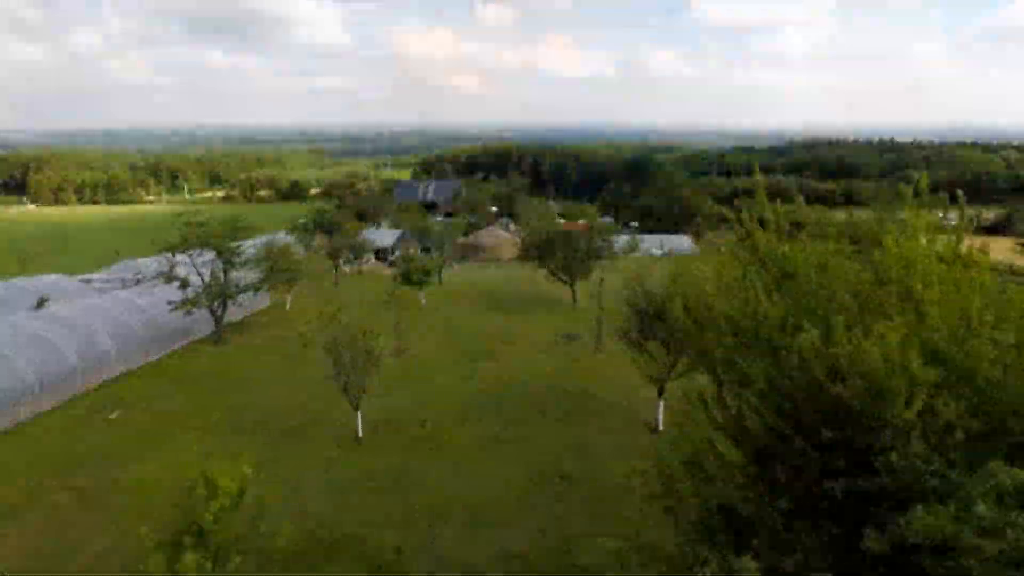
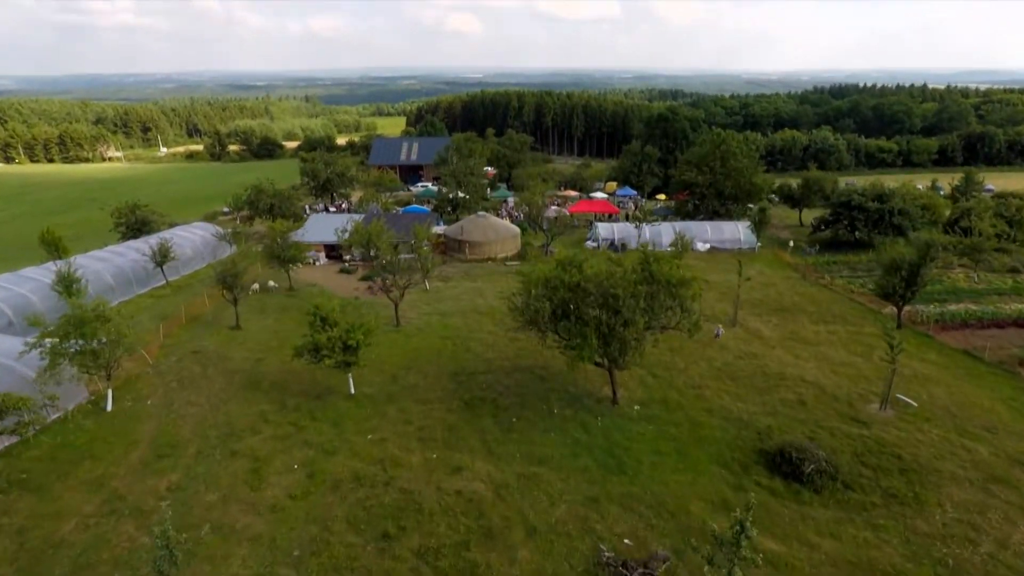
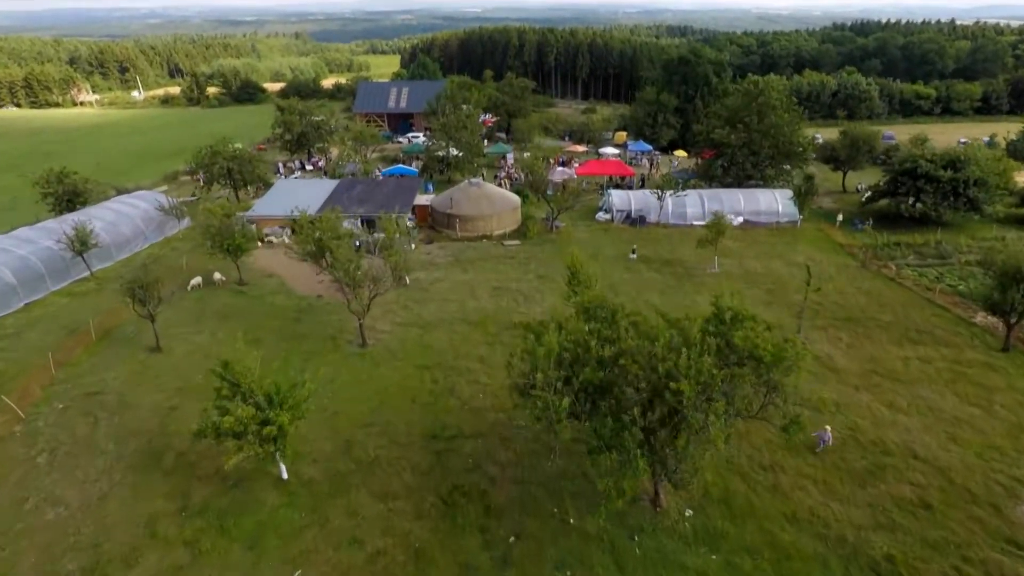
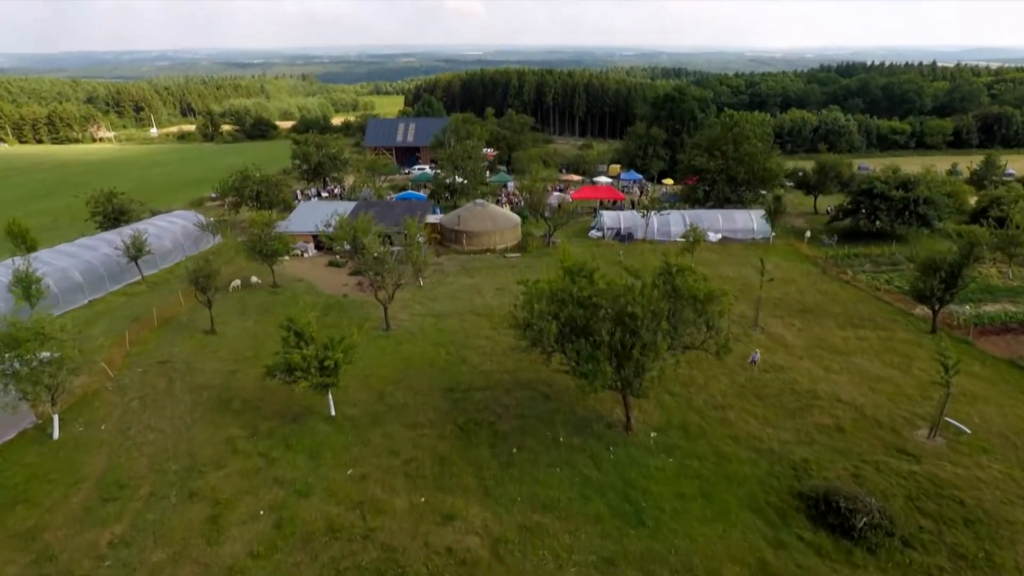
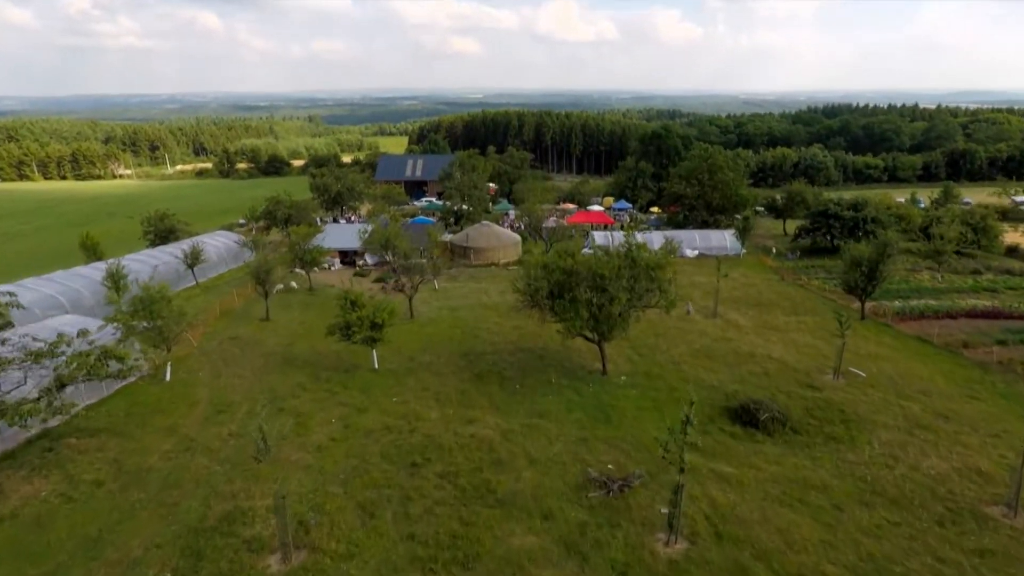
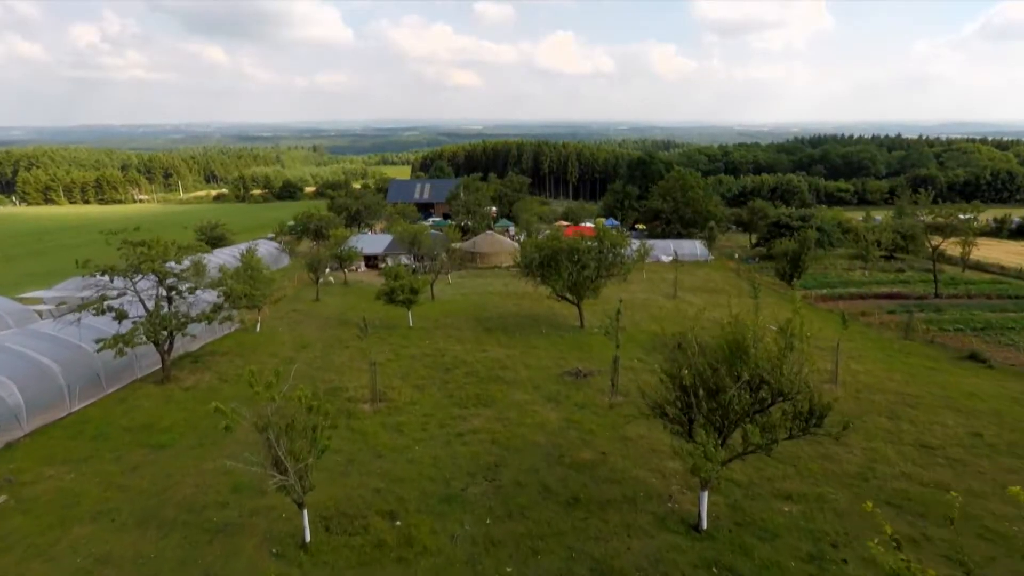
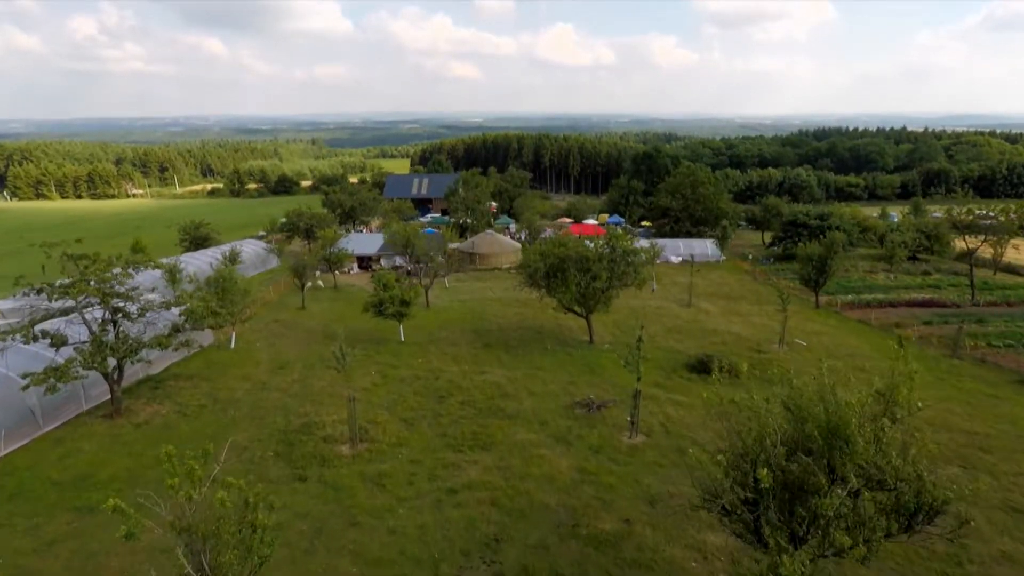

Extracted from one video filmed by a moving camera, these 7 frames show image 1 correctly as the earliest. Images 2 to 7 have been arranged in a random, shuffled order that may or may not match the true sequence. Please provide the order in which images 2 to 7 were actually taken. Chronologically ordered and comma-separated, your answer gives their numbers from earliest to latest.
6, 7, 5, 2, 4, 3
